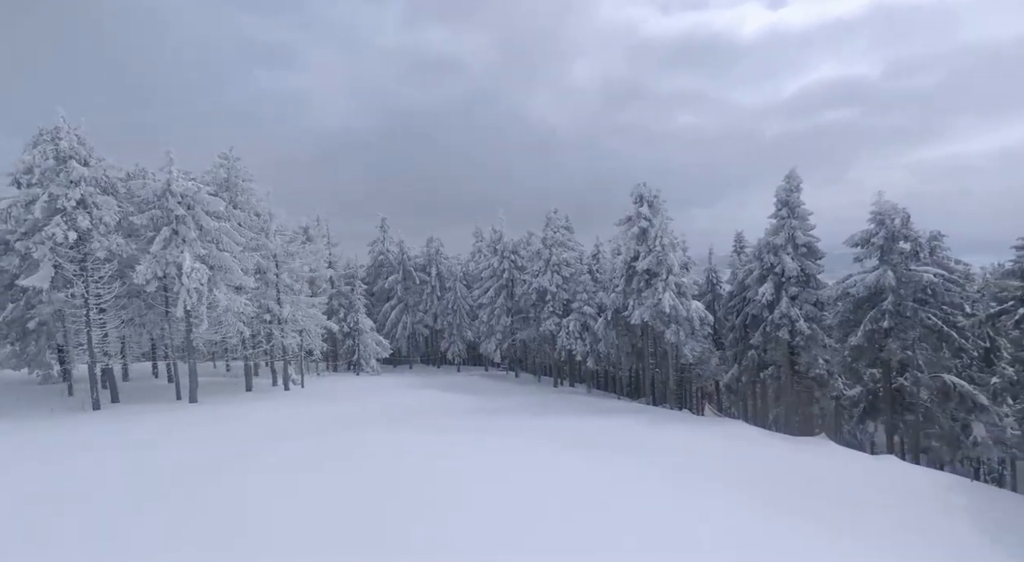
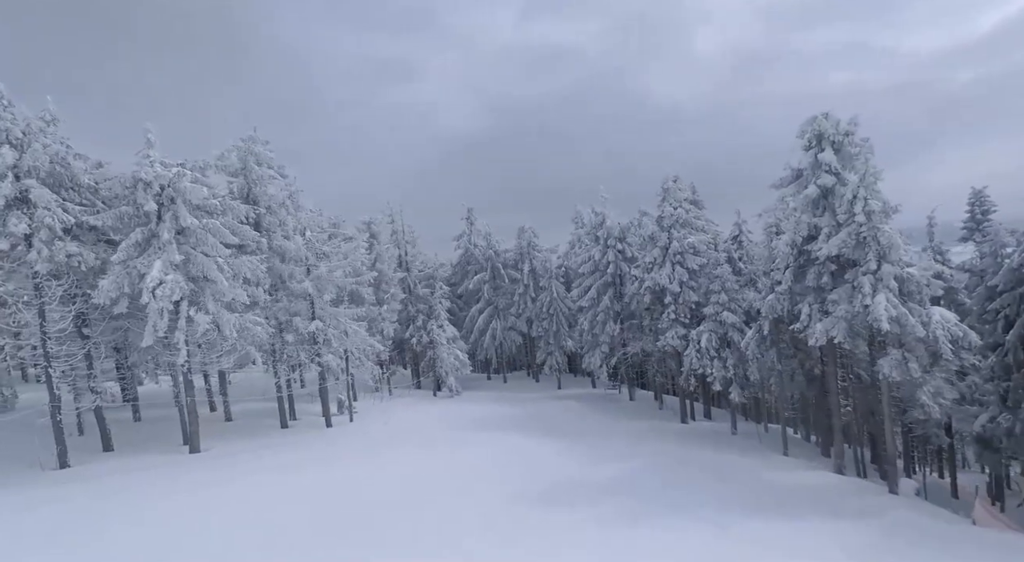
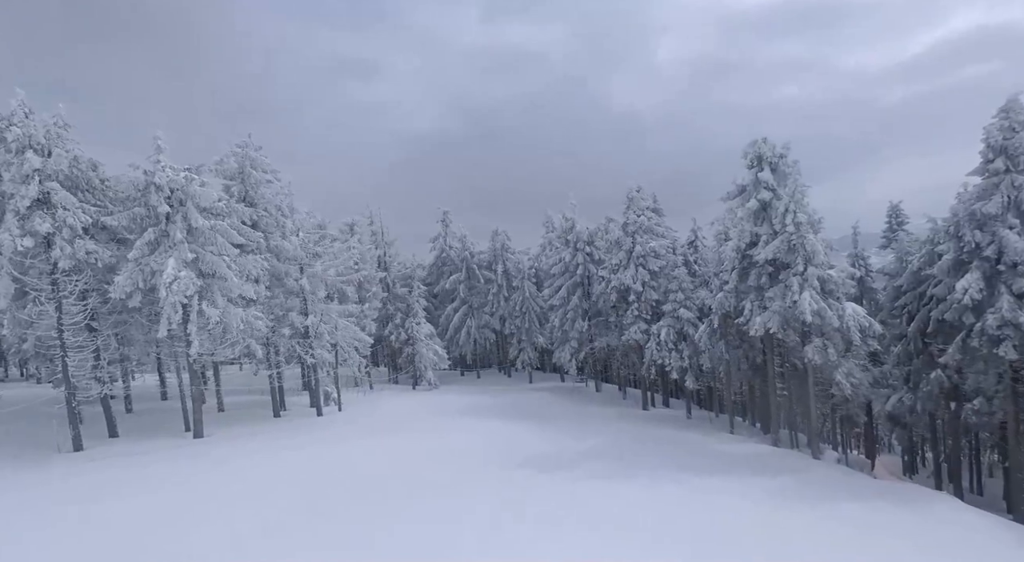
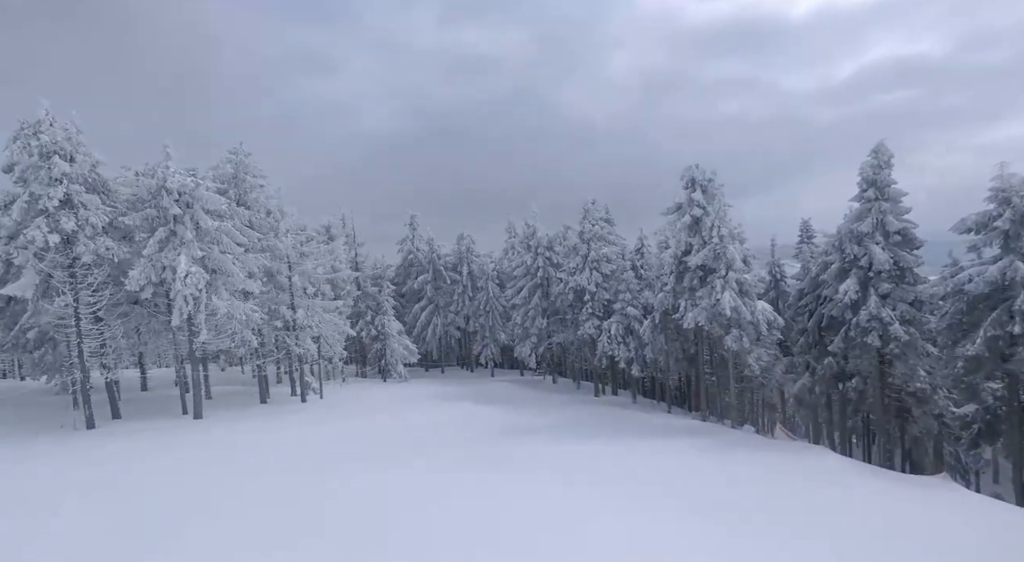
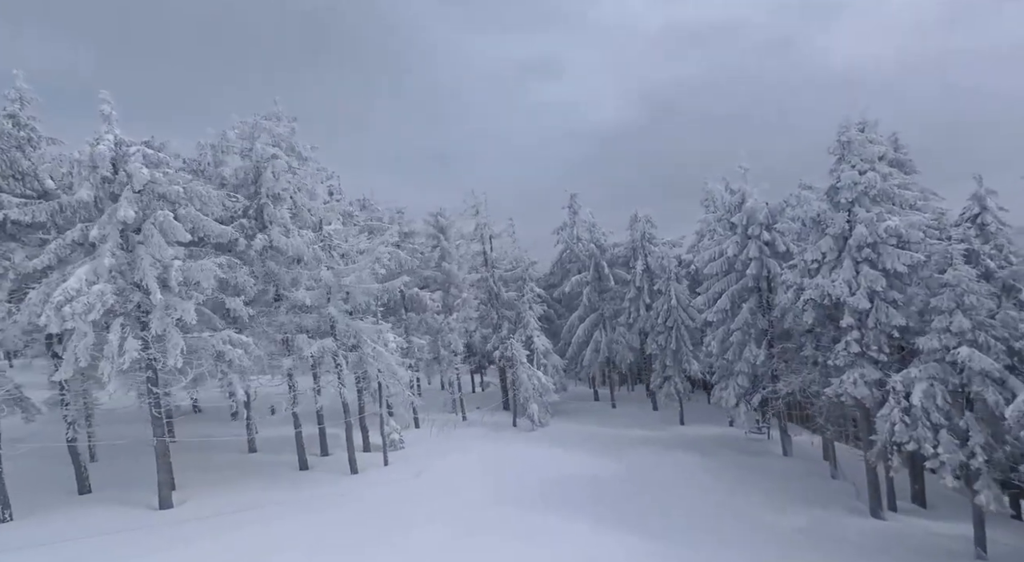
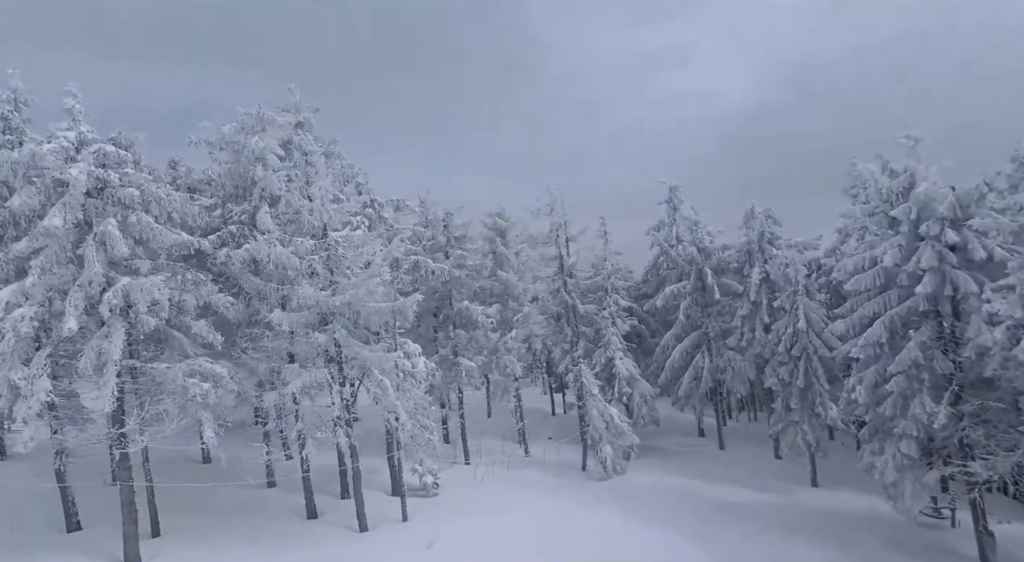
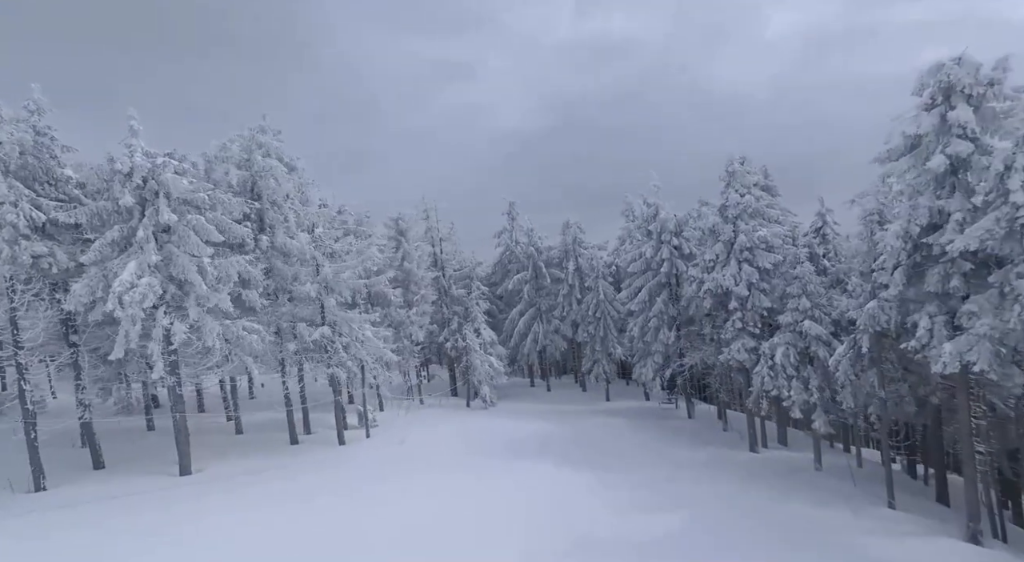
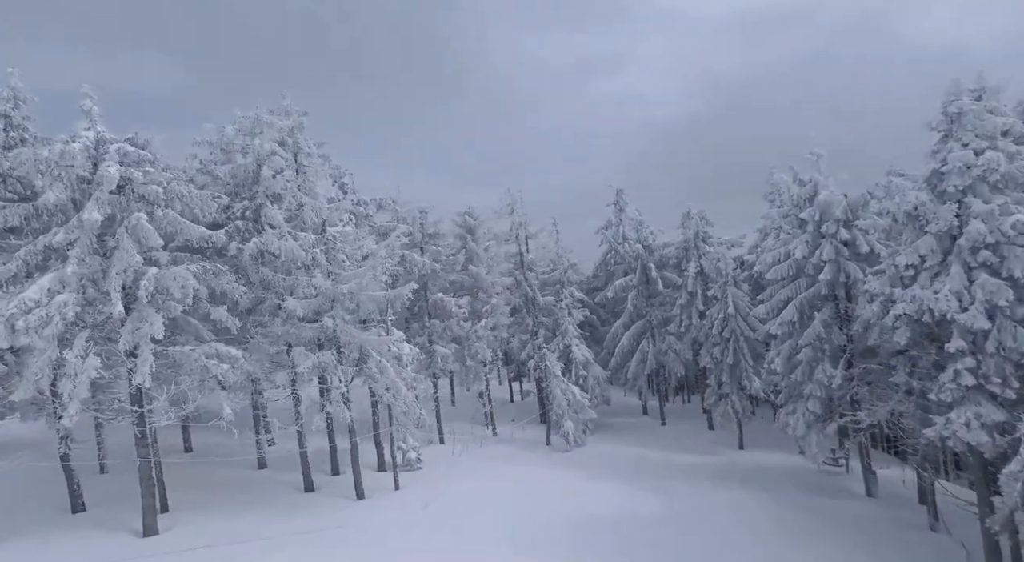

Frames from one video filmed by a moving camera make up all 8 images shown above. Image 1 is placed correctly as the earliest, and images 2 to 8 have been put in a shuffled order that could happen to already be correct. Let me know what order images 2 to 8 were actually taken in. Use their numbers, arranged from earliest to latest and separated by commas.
4, 3, 2, 7, 5, 8, 6
